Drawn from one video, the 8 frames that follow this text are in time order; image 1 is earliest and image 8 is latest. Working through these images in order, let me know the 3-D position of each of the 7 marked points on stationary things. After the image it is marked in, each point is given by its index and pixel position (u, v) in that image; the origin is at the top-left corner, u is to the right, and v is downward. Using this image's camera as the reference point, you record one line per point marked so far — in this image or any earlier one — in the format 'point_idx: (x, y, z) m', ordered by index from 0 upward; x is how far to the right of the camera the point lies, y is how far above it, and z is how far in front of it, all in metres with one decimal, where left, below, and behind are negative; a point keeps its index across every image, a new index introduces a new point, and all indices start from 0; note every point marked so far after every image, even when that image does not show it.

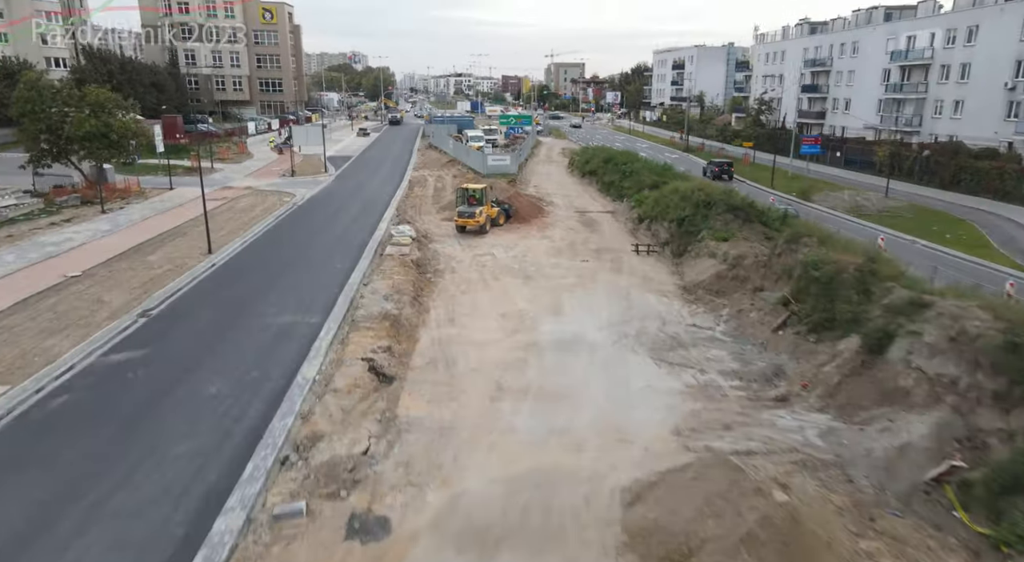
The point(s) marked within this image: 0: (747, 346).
0: (+5.5, -1.5, +14.6) m
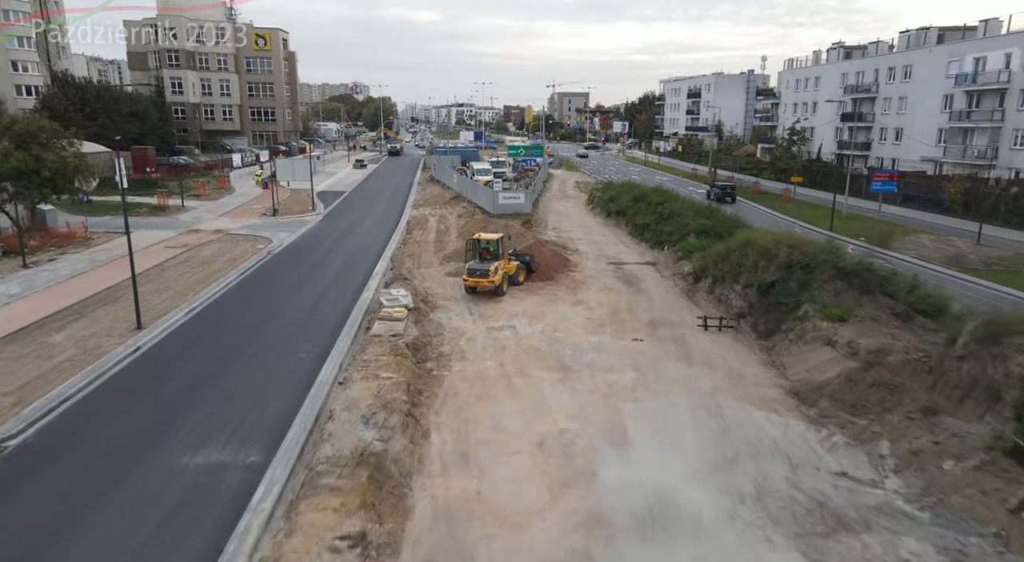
0: (+6.3, -3.5, +8.6) m
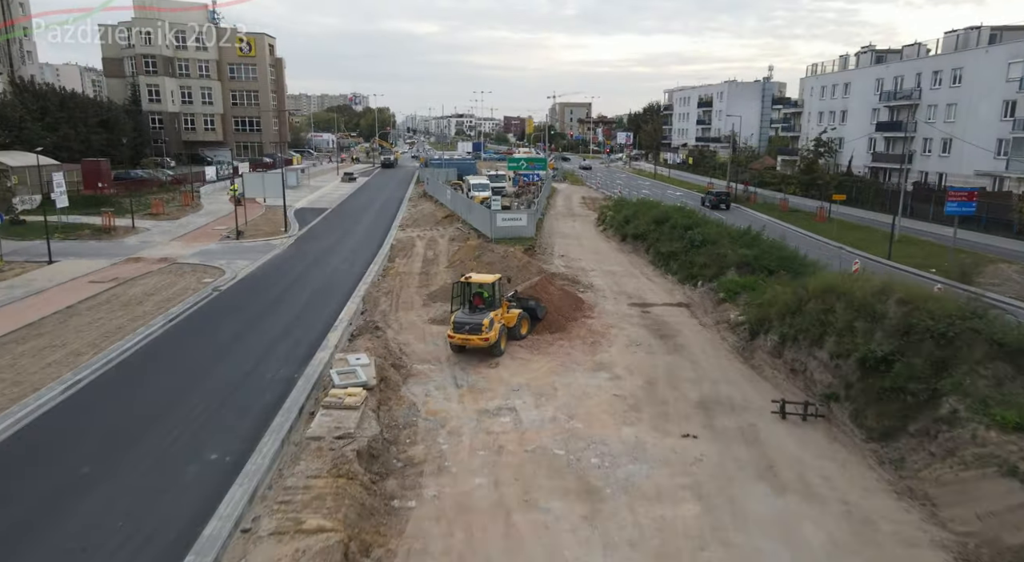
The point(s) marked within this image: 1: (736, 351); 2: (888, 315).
0: (+6.3, -4.8, +3.3) m
1: (+6.1, -1.9, +17.1) m
2: (+7.7, -0.7, +12.8) m
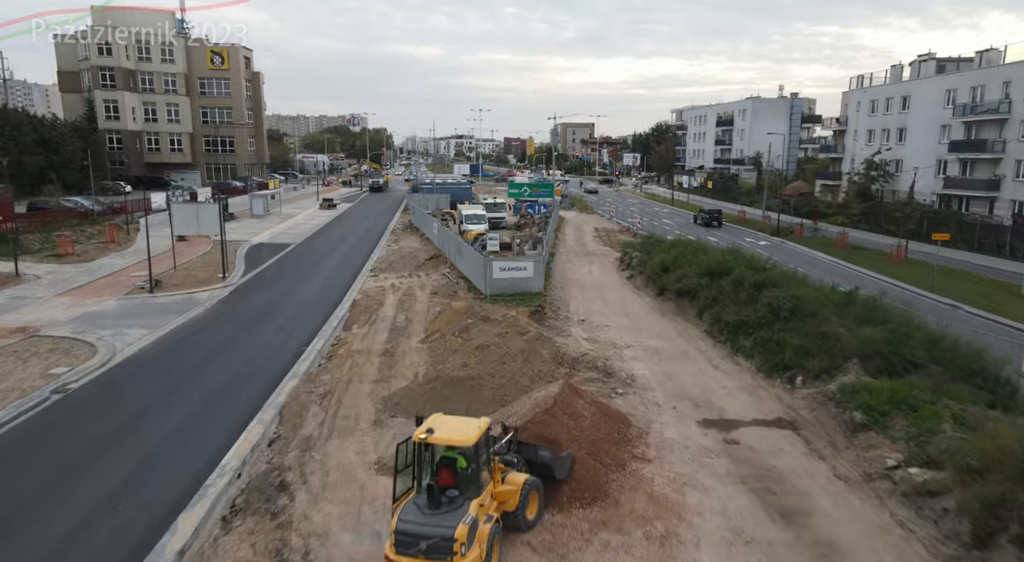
0: (+6.4, -6.5, -5.1) m
1: (+6.2, -4.1, +8.8) m
2: (+7.7, -2.7, +4.6) m
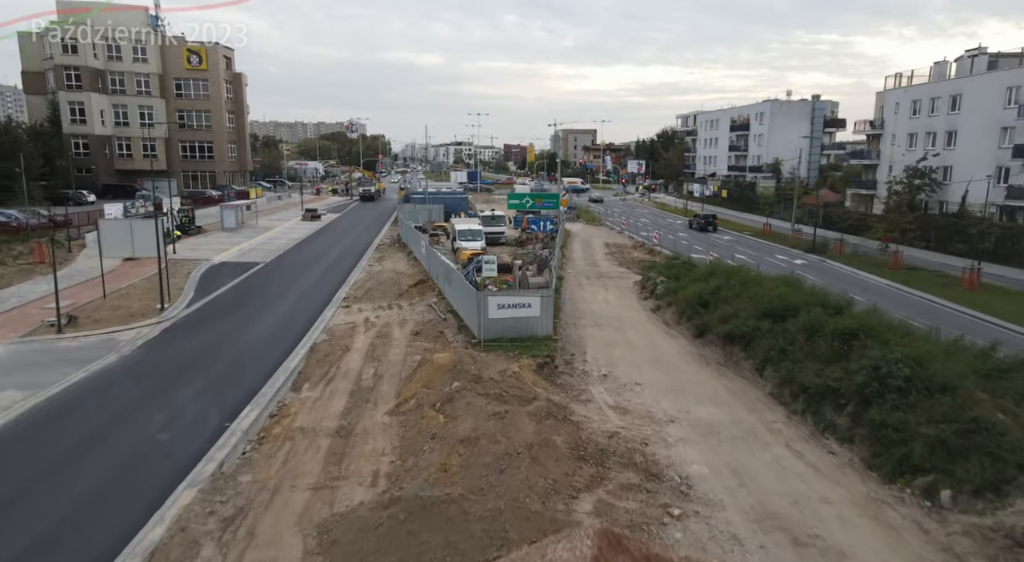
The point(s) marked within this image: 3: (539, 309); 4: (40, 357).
0: (+6.4, -7.4, -10.4) m
1: (+6.2, -5.1, +3.5) m
2: (+7.8, -3.7, -0.7) m
3: (+0.8, -0.8, +18.7) m
4: (-13.9, -2.2, +18.4) m
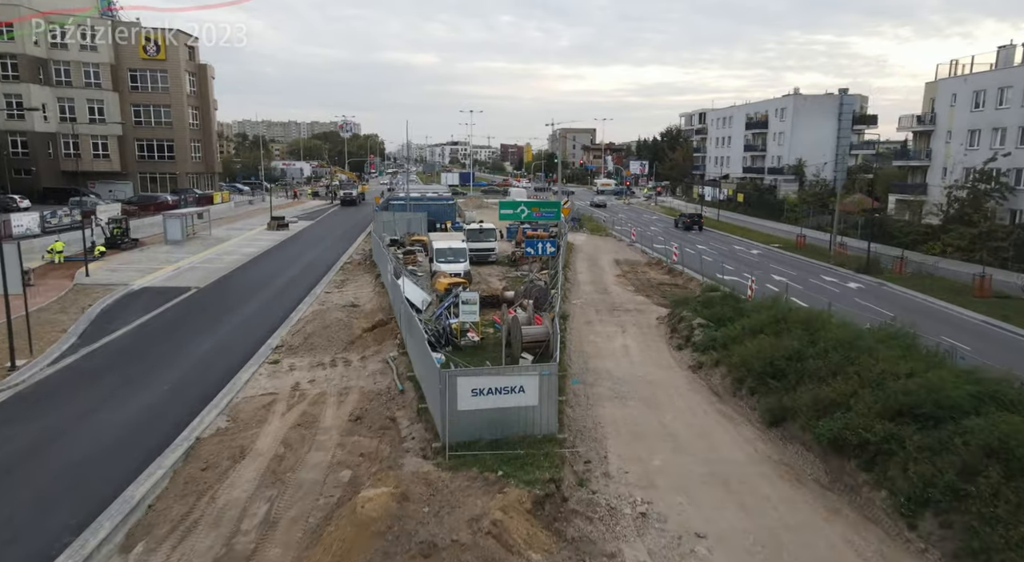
0: (+6.2, -8.7, -17.0) m
1: (+5.9, -6.5, -3.1) m
2: (+7.5, -5.1, -7.3) m
3: (+0.5, -2.1, +12.0) m
4: (-14.2, -3.5, +11.7) m
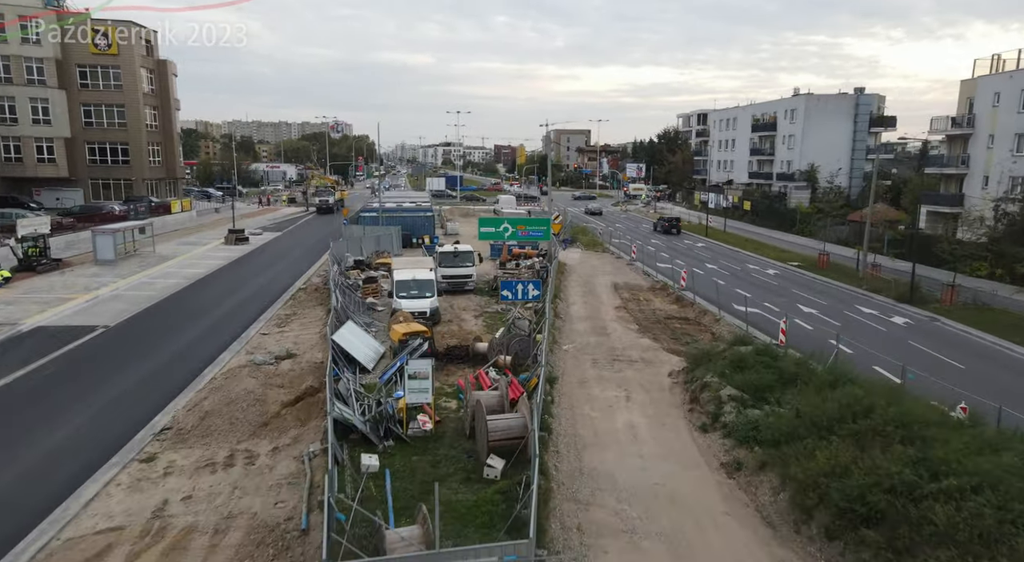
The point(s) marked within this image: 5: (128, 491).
0: (+5.8, -10.1, -22.0) m
1: (+5.4, -7.8, -8.1) m
2: (+7.0, -6.4, -12.3) m
3: (-0.2, -3.5, +7.0) m
4: (-14.9, -4.9, +6.5) m
5: (-7.4, -4.0, +11.9) m
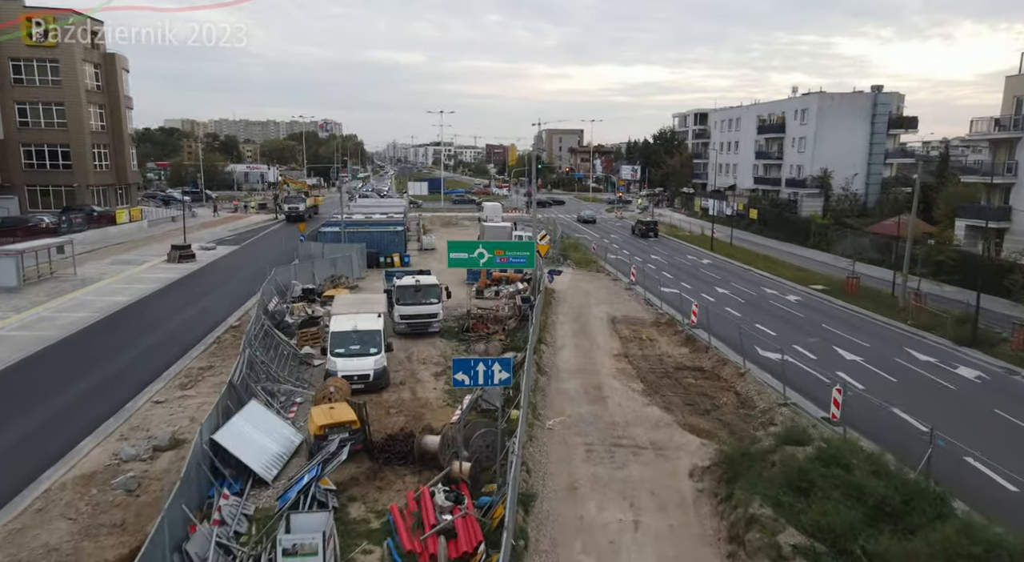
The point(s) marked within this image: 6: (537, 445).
0: (+5.5, -11.6, -27.1) m
1: (+4.9, -9.3, -13.3) m
2: (+6.6, -7.9, -17.4) m
3: (-0.9, -5.0, +1.8) m
4: (-15.6, -6.4, +1.1) m
5: (-8.1, -5.5, +6.6) m
6: (+0.7, -3.7, +14.7) m
